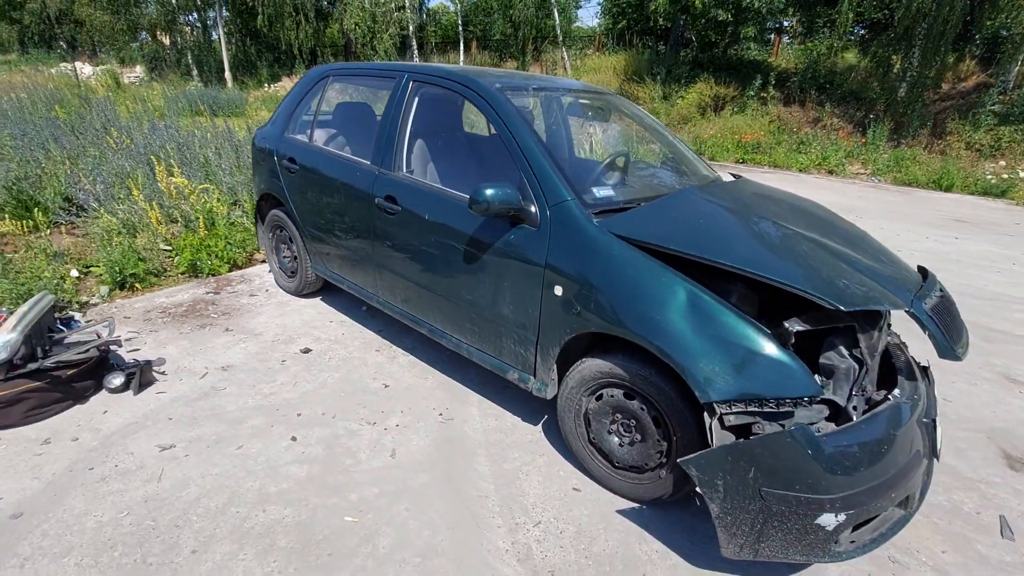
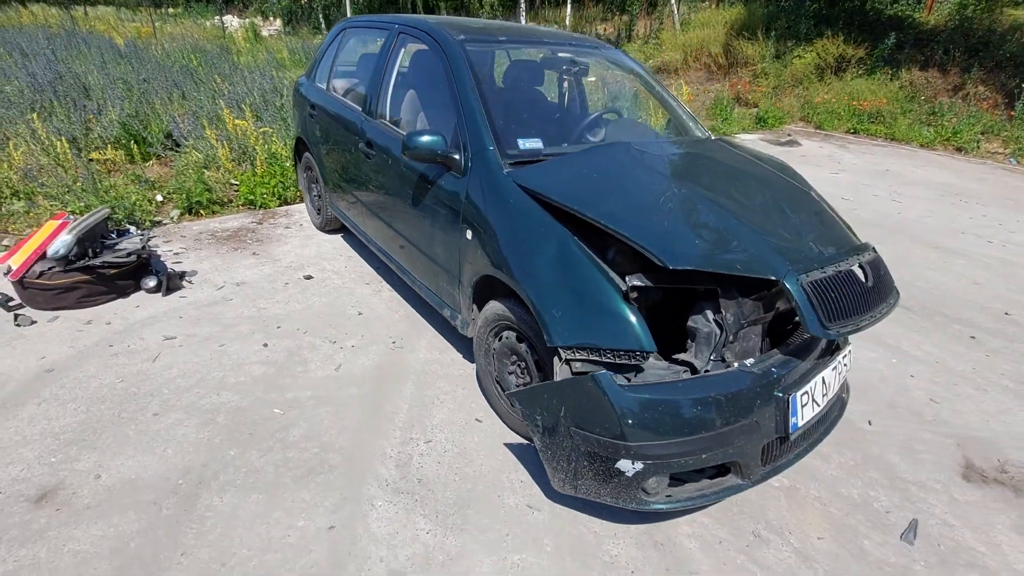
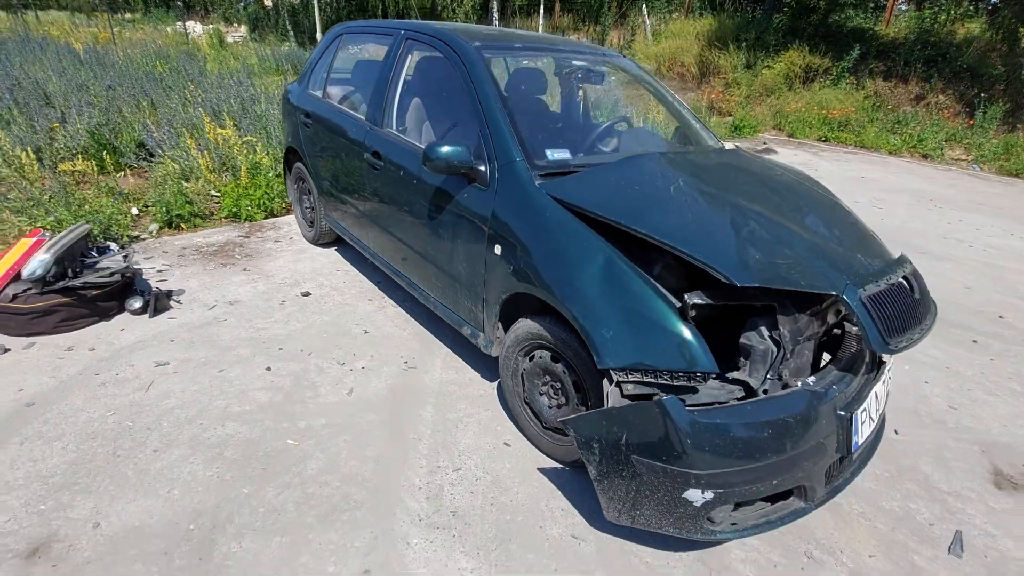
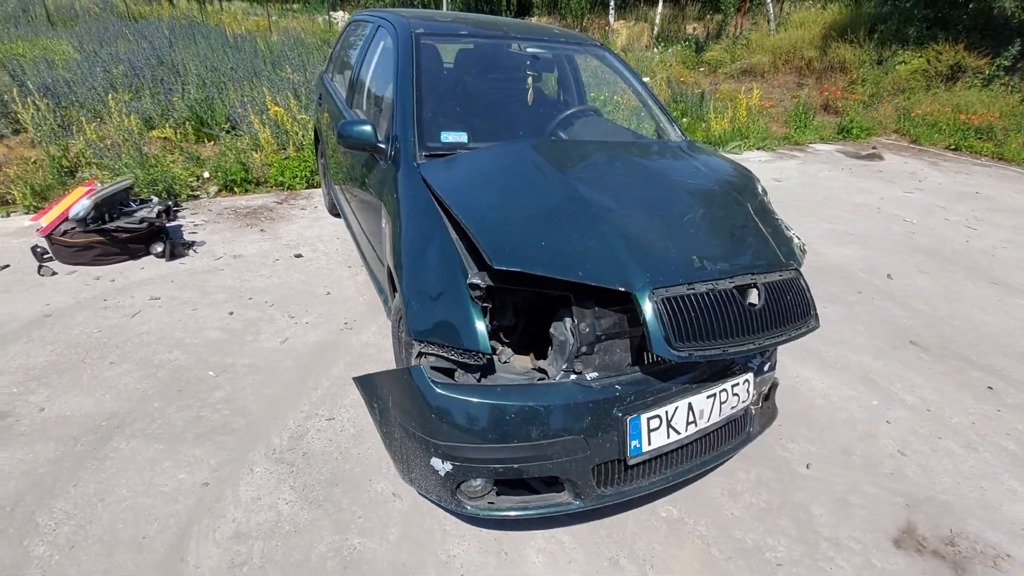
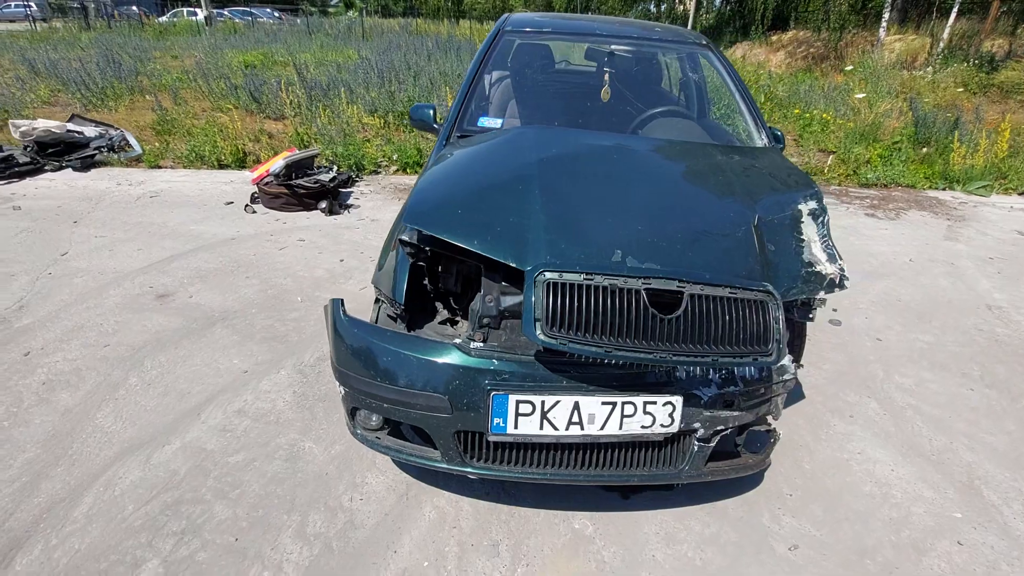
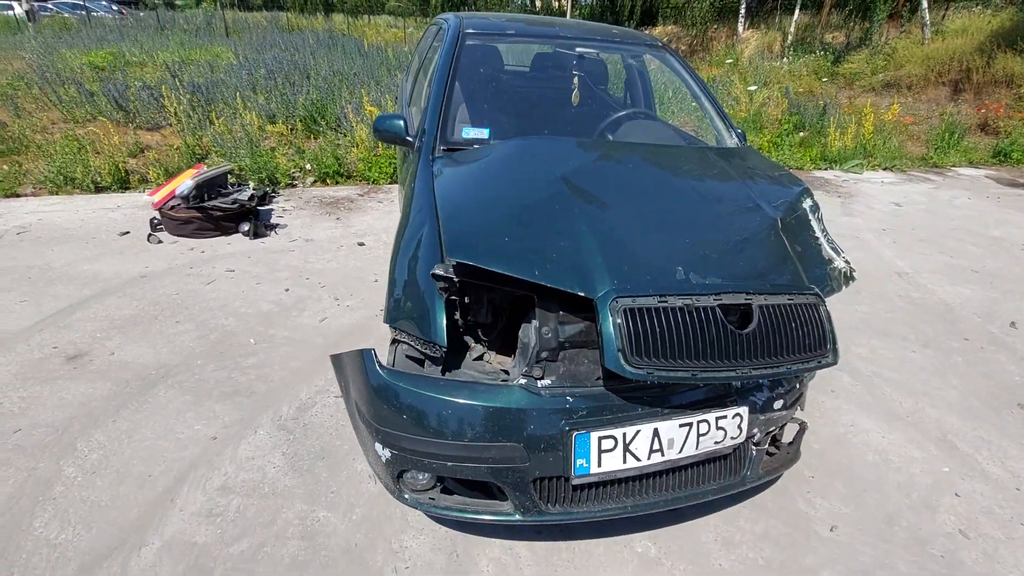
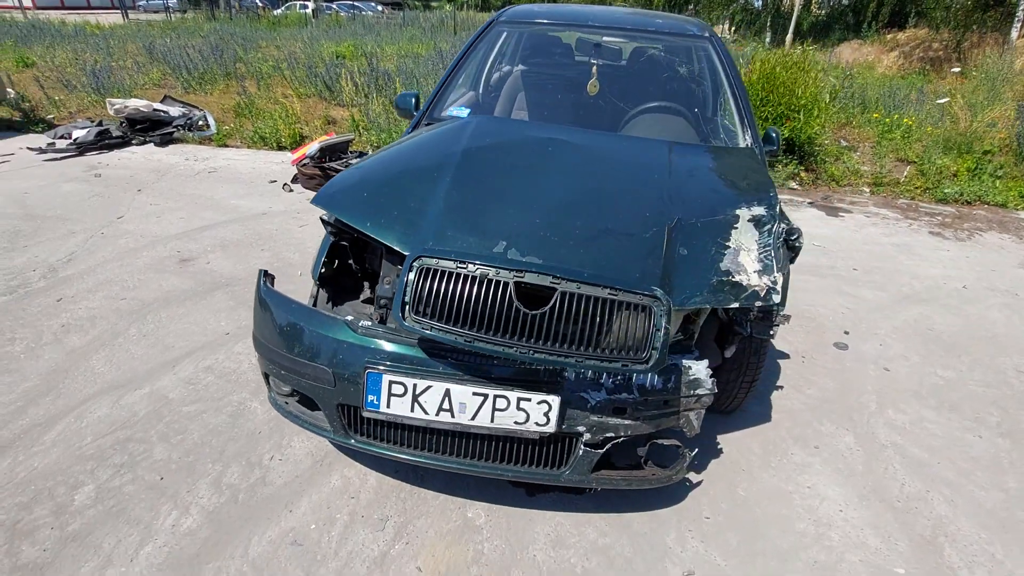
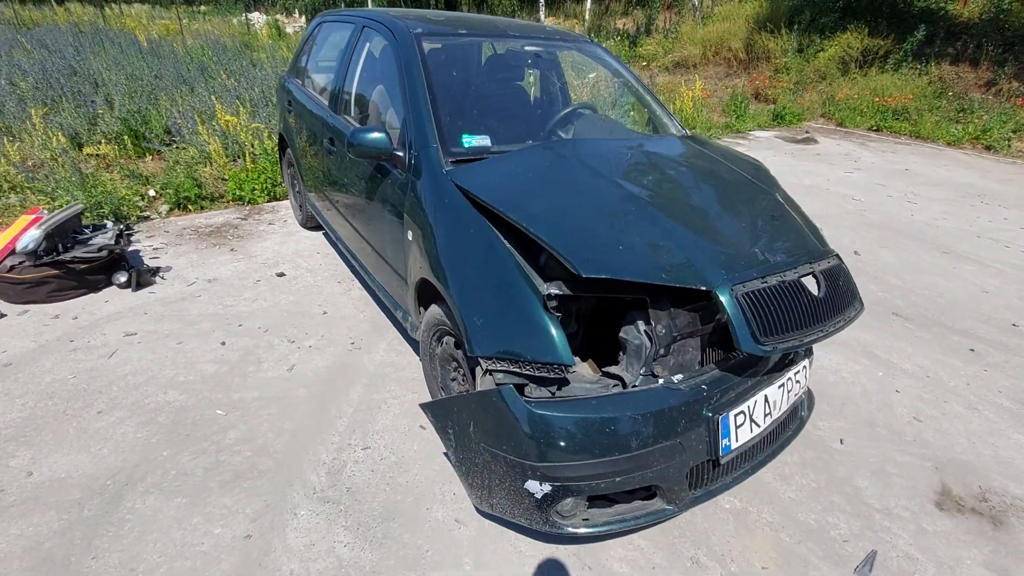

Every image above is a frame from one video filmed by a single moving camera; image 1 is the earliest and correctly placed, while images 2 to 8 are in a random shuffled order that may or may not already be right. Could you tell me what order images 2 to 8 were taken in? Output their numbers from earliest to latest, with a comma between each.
3, 2, 8, 4, 6, 5, 7
